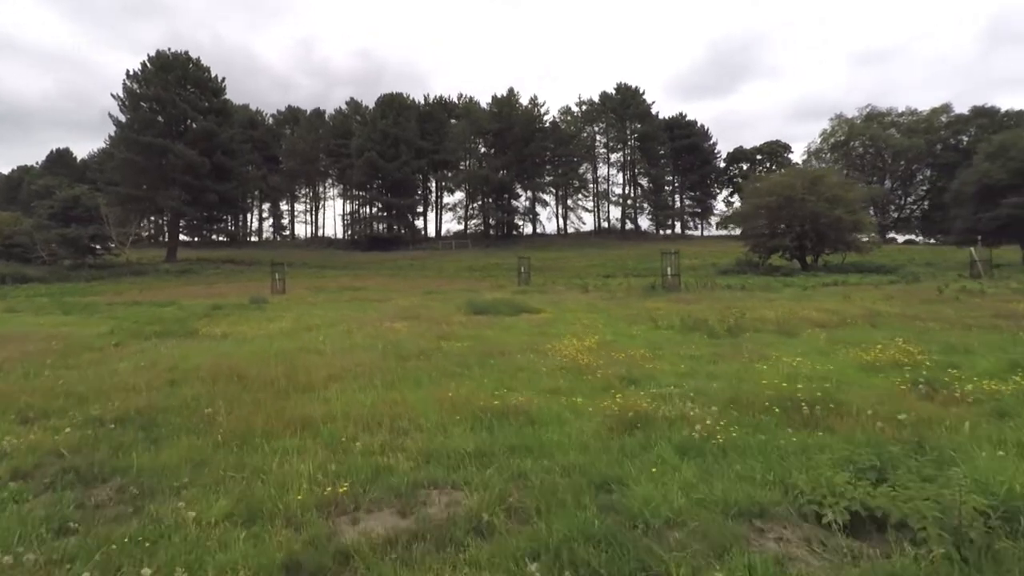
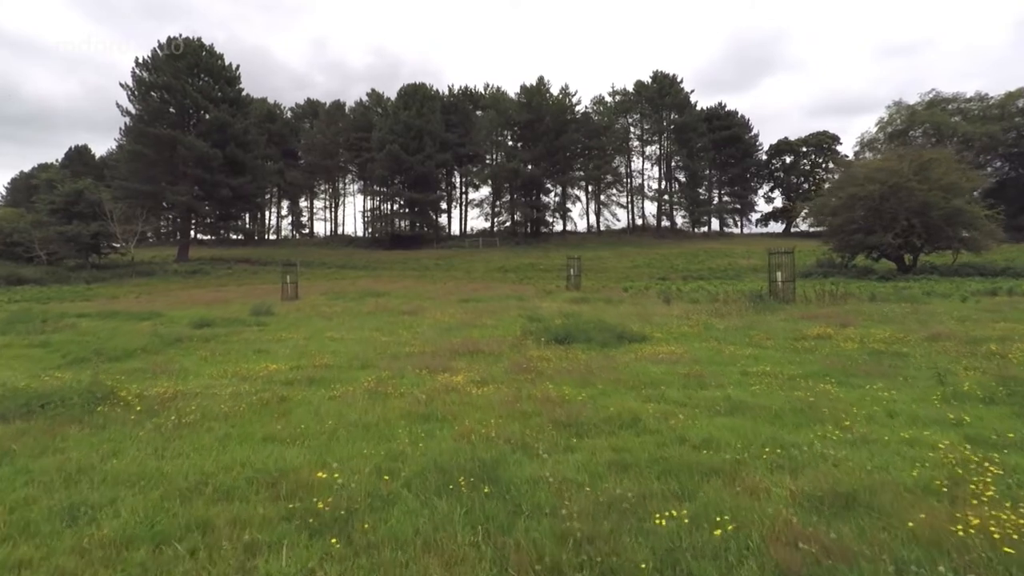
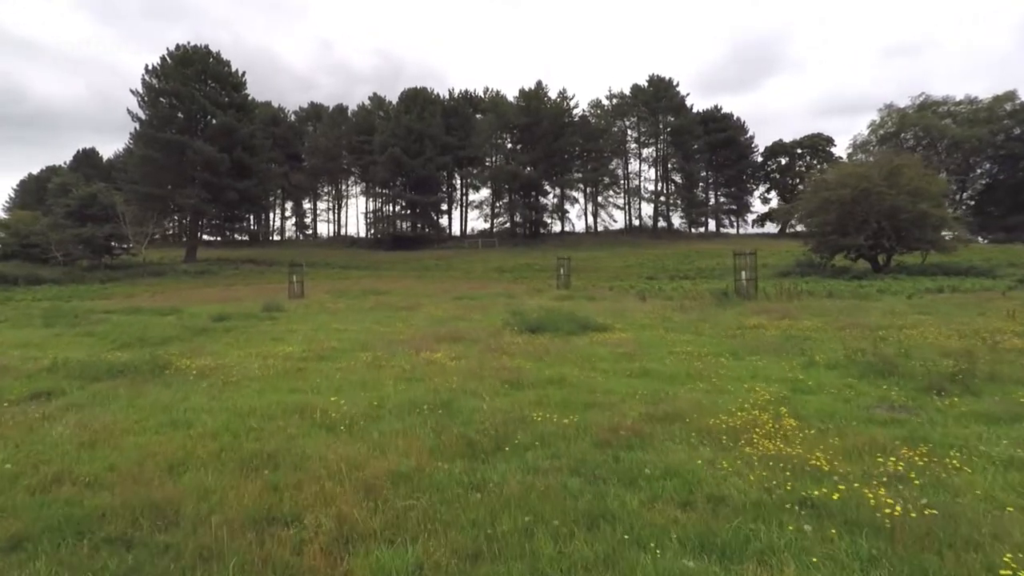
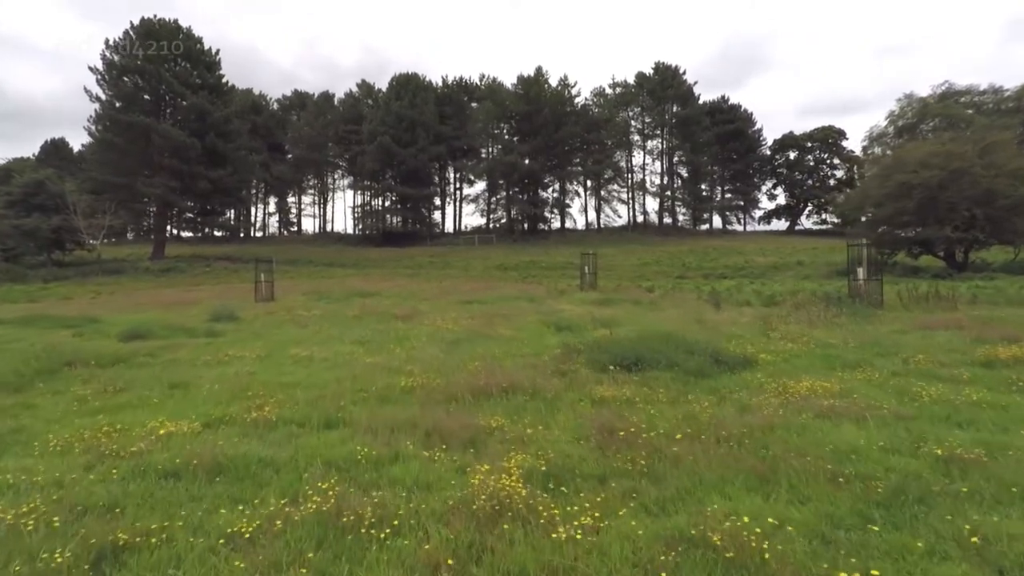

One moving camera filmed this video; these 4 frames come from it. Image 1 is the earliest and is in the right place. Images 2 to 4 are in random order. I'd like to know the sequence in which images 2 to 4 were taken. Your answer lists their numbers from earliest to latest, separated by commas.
3, 2, 4
